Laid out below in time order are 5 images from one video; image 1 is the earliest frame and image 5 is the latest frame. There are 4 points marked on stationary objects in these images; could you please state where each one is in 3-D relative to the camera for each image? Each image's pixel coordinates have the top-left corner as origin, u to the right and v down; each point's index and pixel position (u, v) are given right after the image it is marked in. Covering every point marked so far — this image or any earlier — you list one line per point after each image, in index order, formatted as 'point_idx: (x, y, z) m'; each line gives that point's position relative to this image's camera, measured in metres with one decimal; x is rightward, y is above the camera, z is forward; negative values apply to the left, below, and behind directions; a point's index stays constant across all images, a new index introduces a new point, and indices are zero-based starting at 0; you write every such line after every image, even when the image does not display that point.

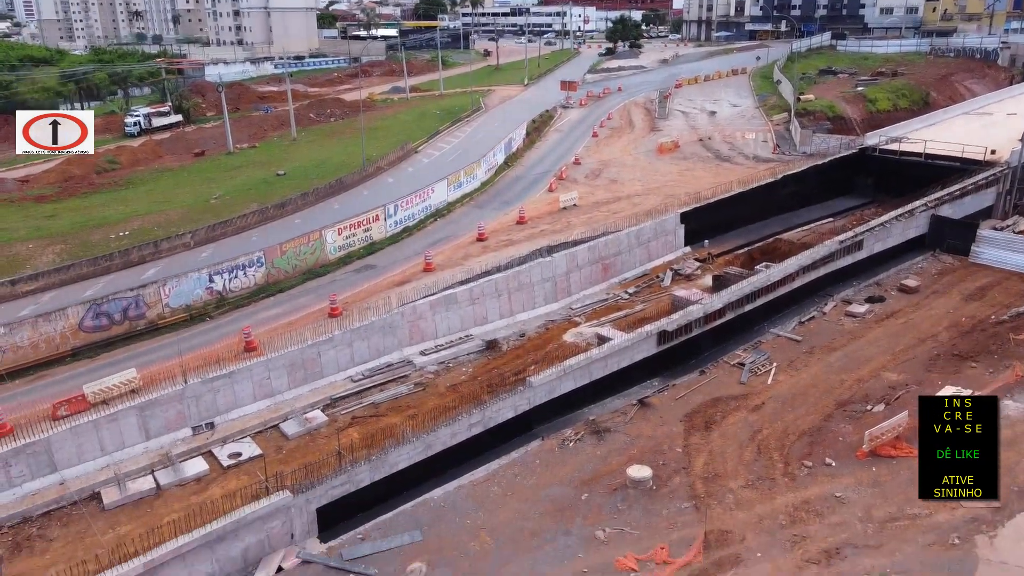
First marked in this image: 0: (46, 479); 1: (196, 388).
0: (-7.5, -3.2, +17.0) m
1: (-5.6, -1.8, +18.6) m
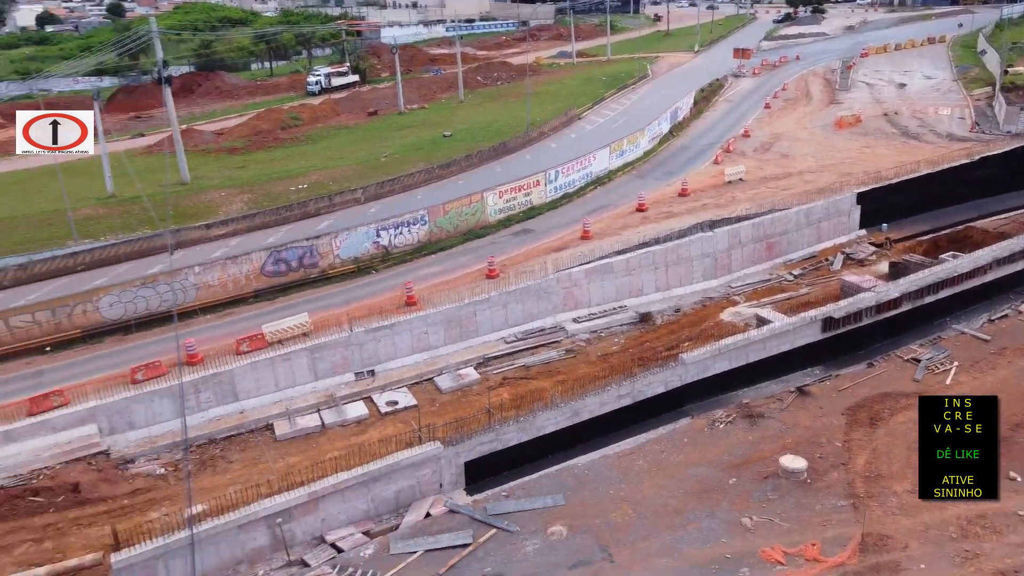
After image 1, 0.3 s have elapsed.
0: (-5.0, -2.1, +19.4) m
1: (-2.8, -0.8, +20.7) m
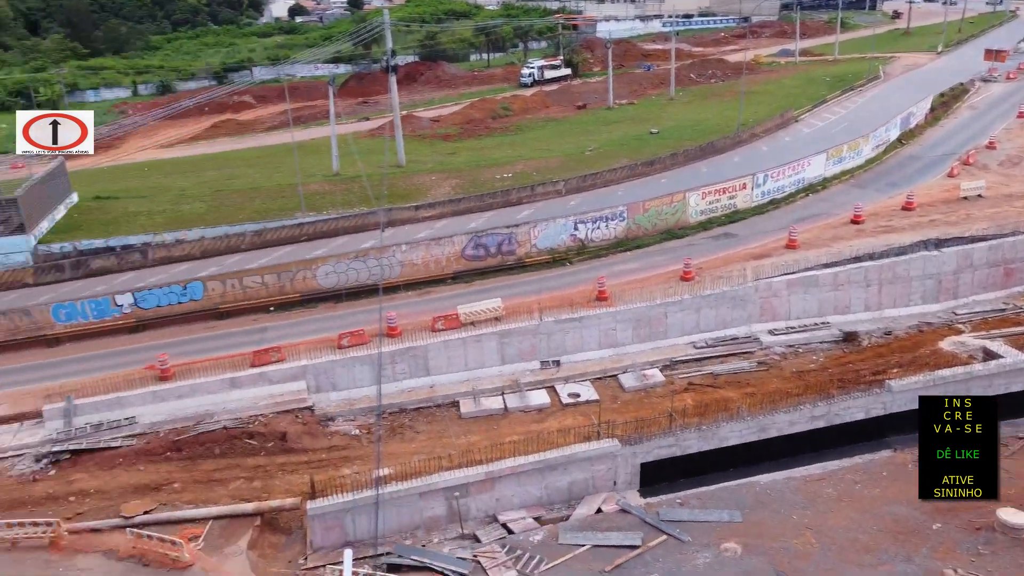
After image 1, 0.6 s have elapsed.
0: (-1.6, -1.7, +20.9) m
1: (+0.9, -0.7, +21.7) m
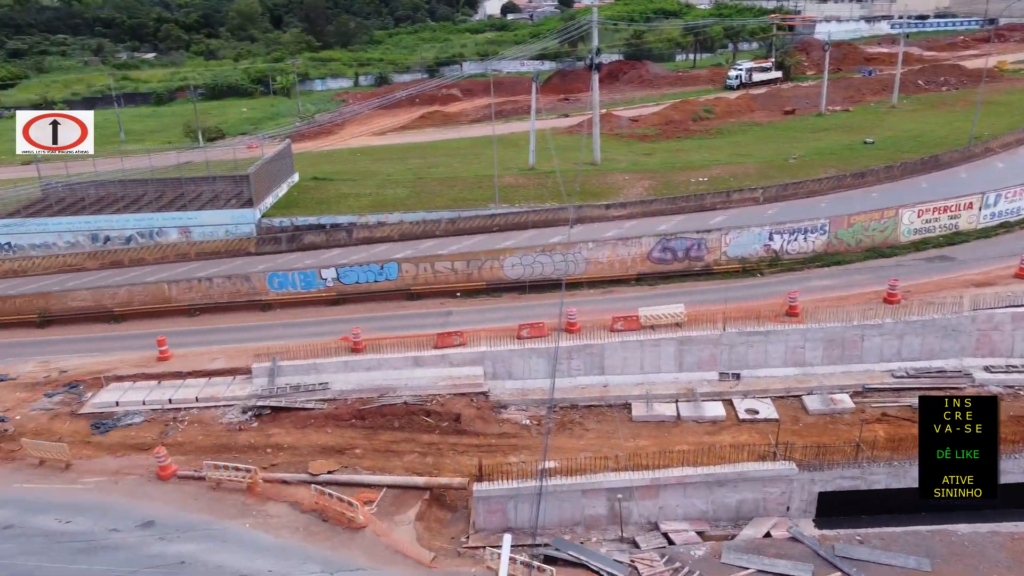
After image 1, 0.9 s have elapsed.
0: (+1.7, -1.7, +21.2) m
1: (+4.4, -0.9, +21.6) m
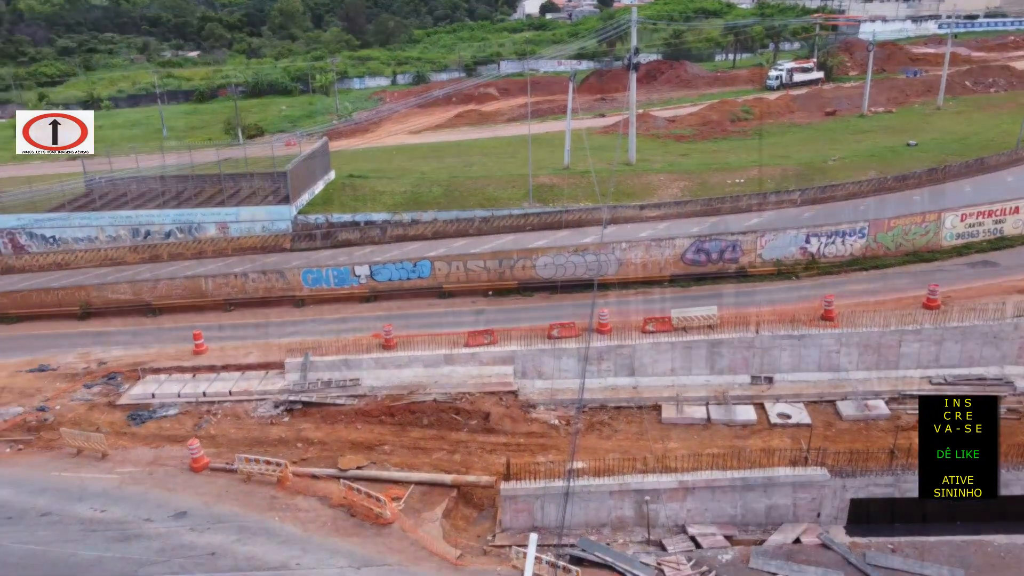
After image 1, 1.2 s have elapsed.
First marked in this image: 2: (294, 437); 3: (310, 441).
0: (+2.3, -1.8, +21.3) m
1: (+5.0, -1.0, +21.6) m
2: (-3.7, -2.5, +18.3) m
3: (-3.4, -2.6, +18.2) m
